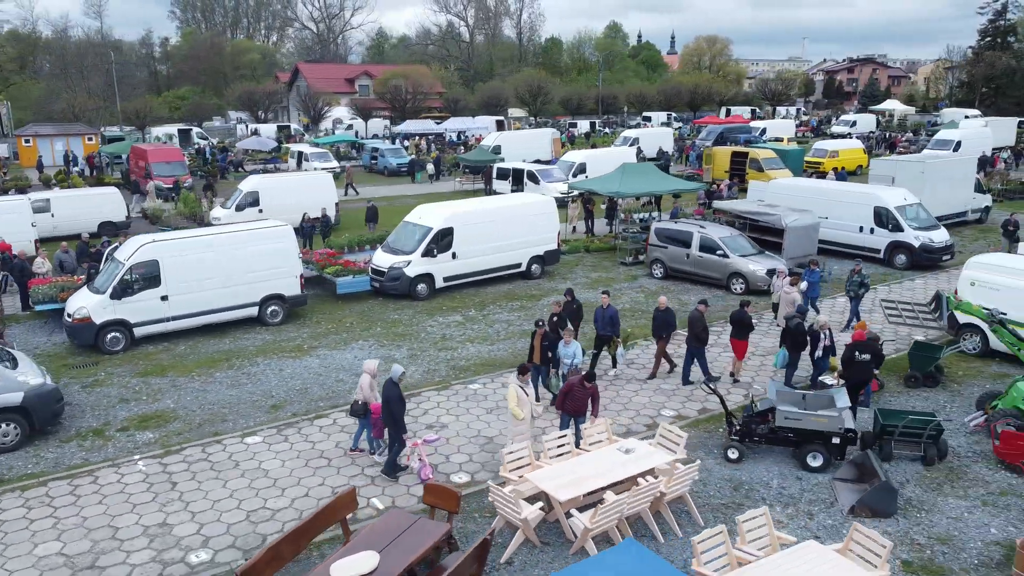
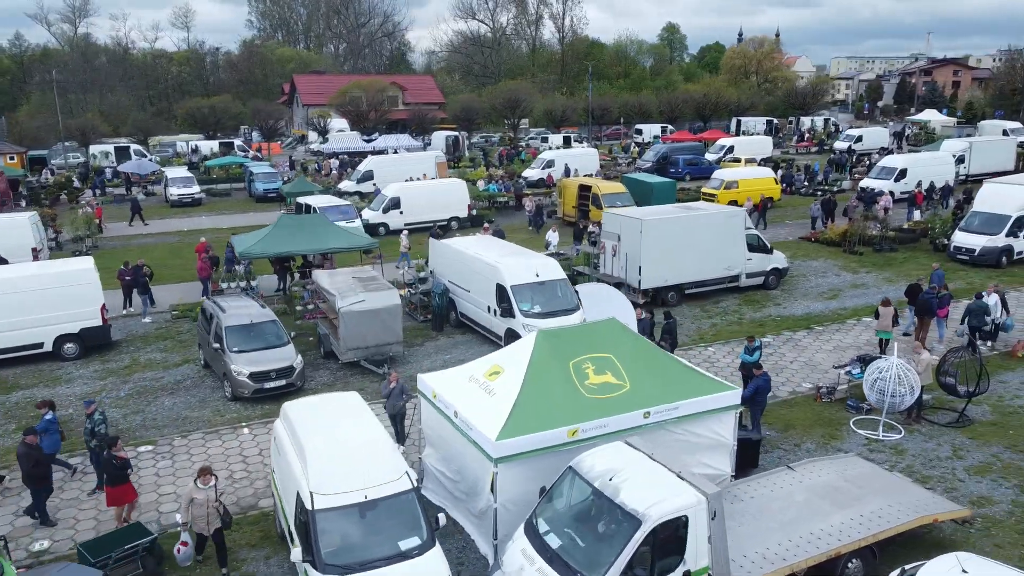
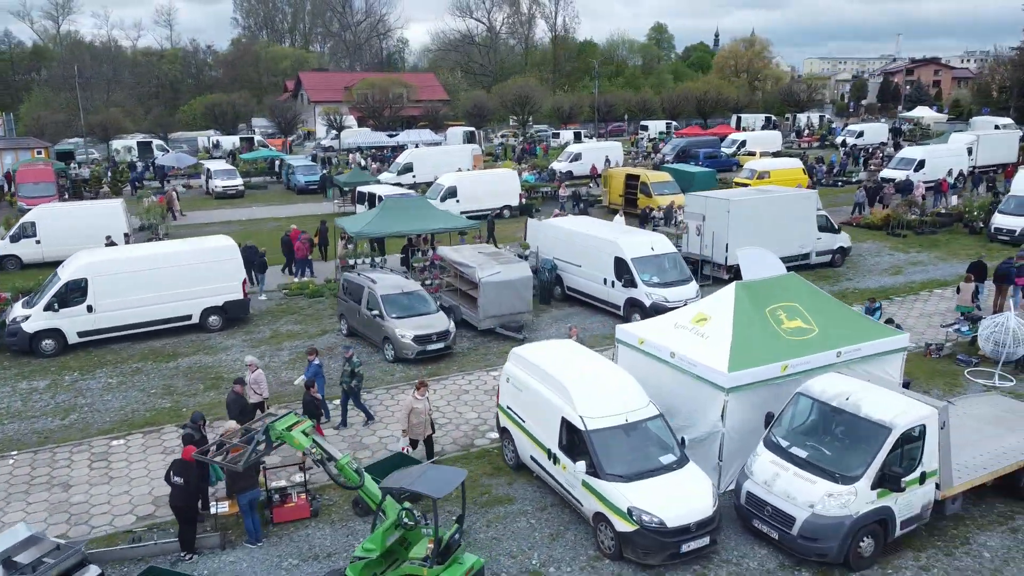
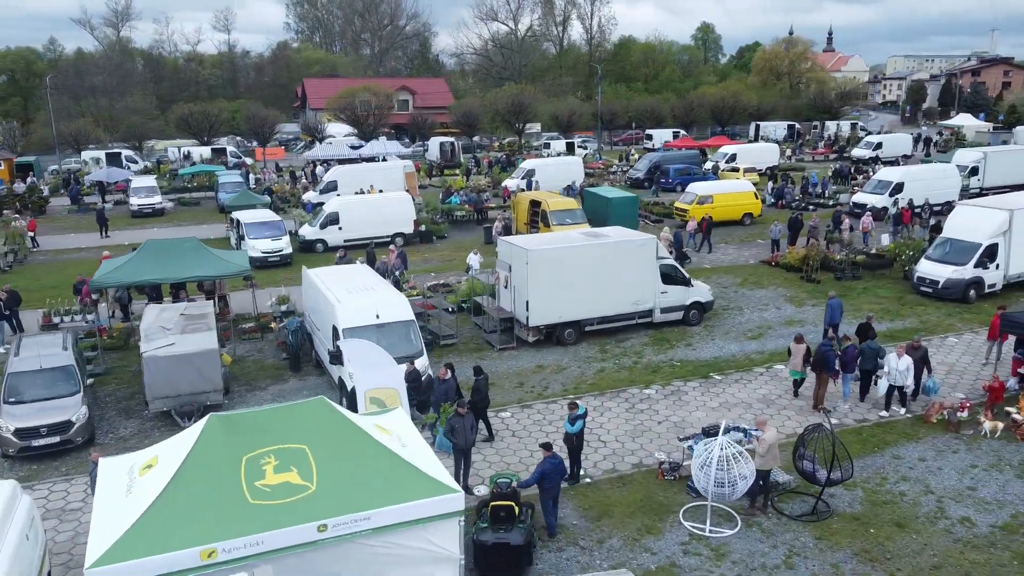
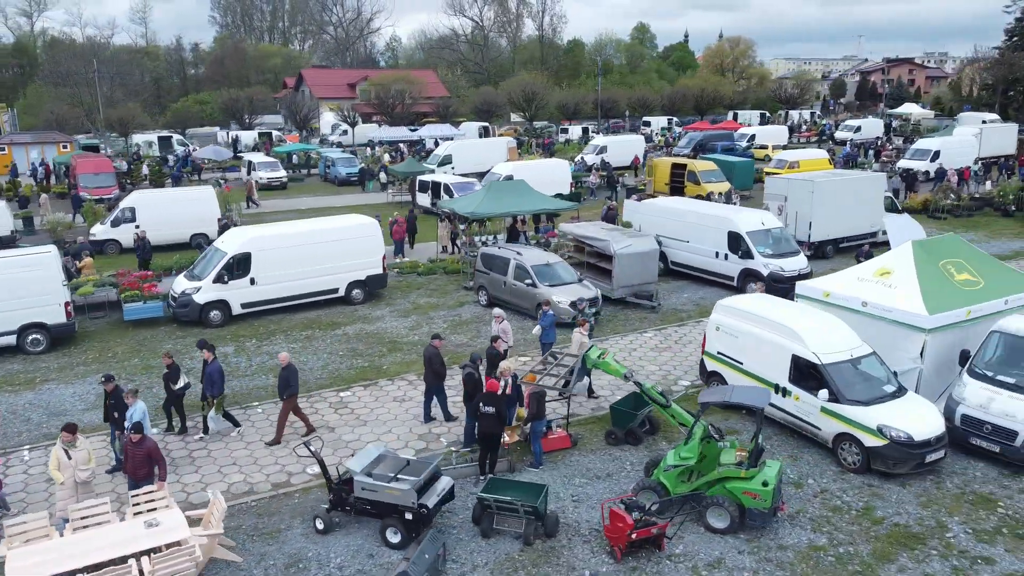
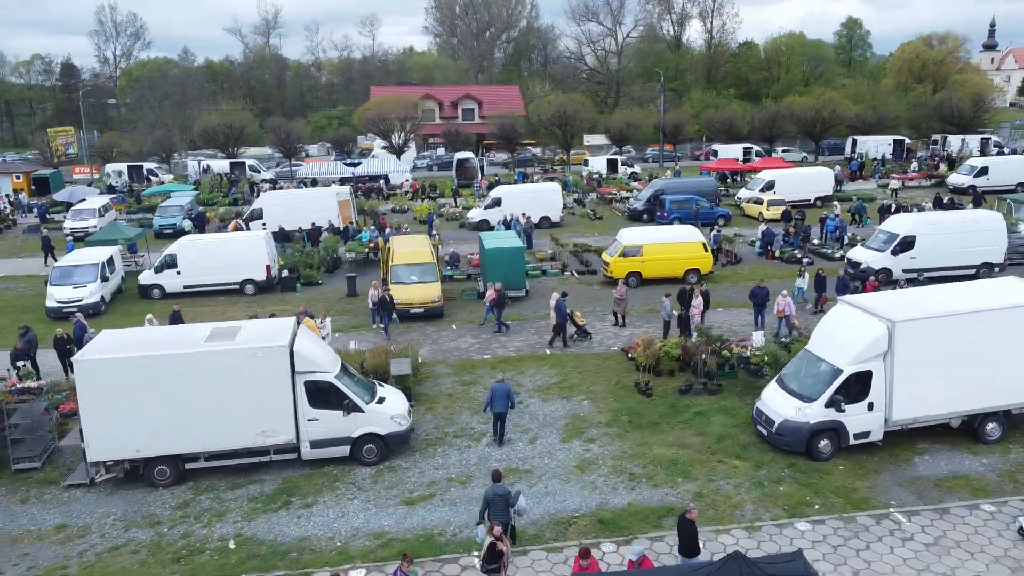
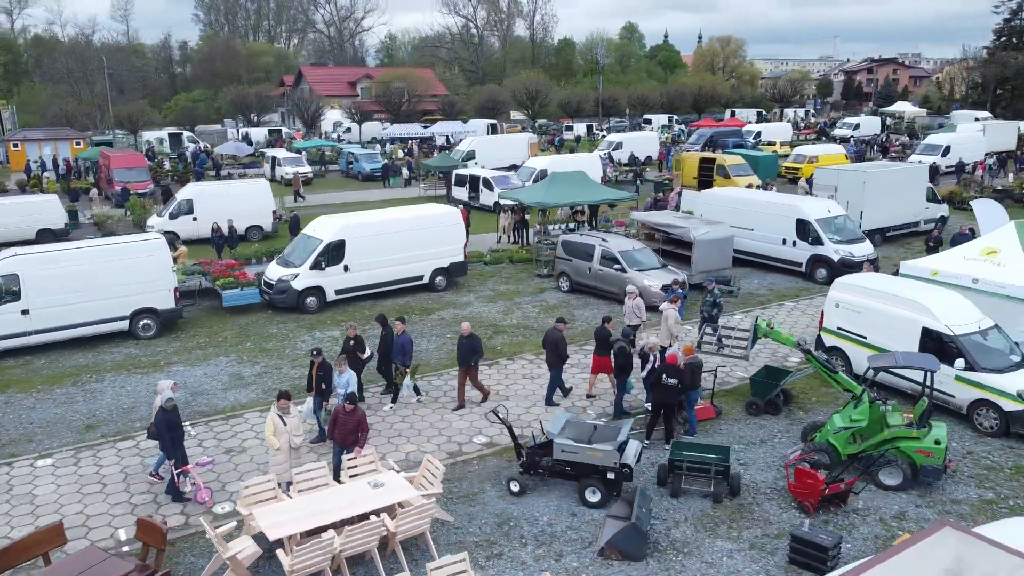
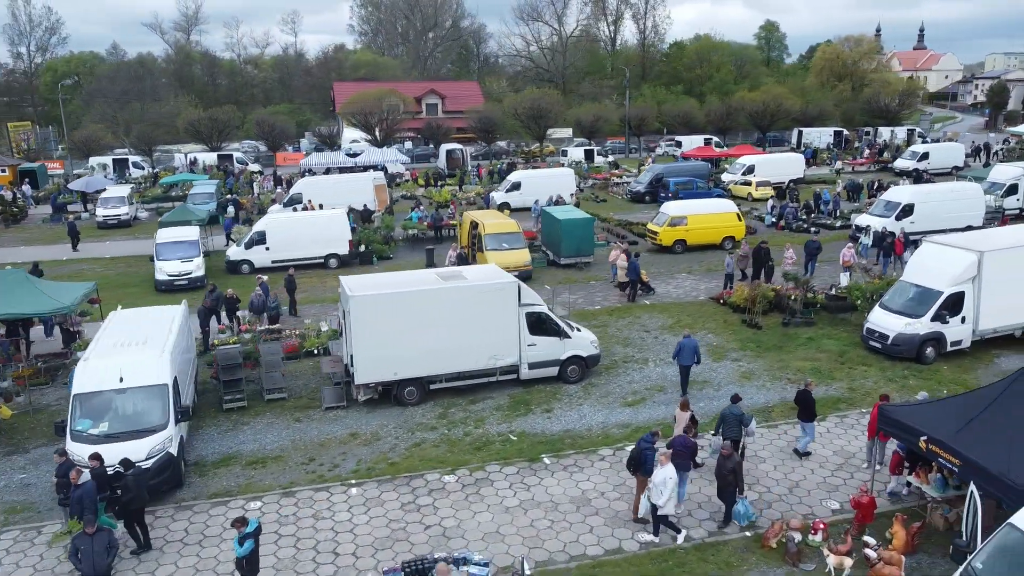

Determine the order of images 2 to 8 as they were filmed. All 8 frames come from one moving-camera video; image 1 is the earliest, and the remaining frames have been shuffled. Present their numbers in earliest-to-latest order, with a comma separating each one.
7, 5, 3, 2, 4, 8, 6
